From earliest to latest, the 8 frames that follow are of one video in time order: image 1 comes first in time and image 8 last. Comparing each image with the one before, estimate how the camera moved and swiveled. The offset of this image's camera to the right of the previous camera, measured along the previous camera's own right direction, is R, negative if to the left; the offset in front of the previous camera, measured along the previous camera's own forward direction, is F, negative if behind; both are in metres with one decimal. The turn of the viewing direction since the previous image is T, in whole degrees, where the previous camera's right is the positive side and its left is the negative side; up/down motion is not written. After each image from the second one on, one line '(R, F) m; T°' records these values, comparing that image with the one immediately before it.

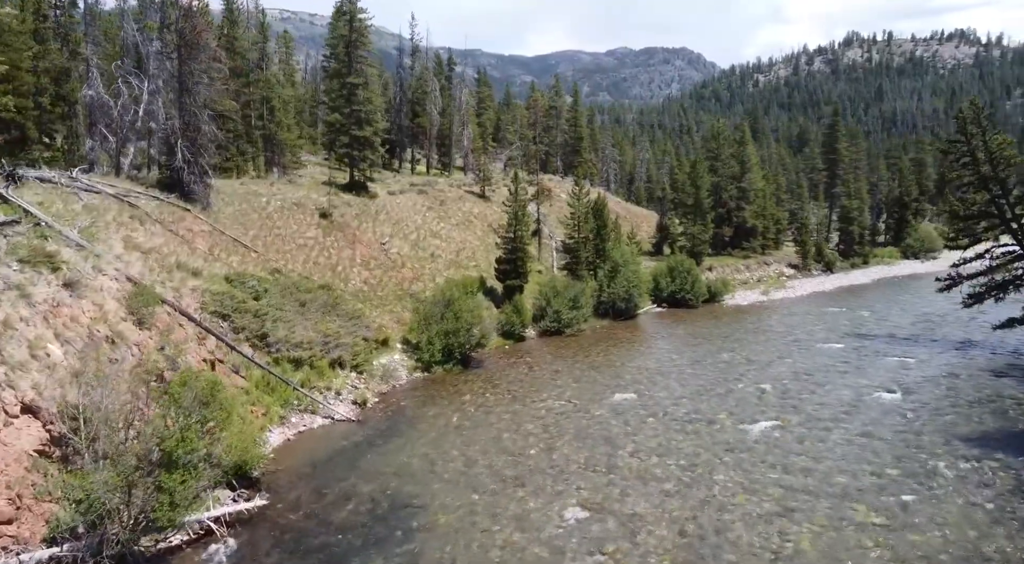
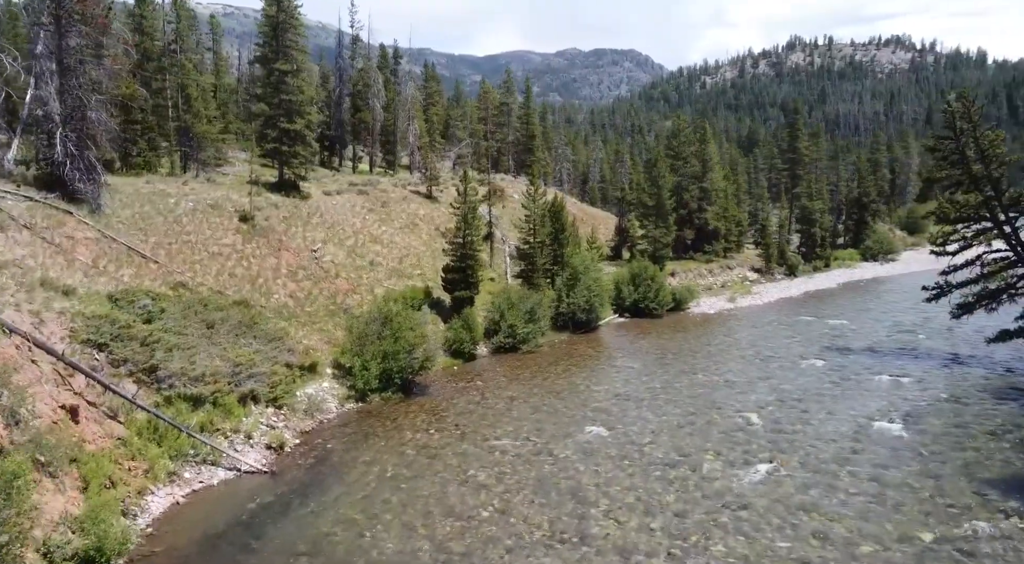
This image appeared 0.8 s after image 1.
(+0.2, +4.9) m; +4°
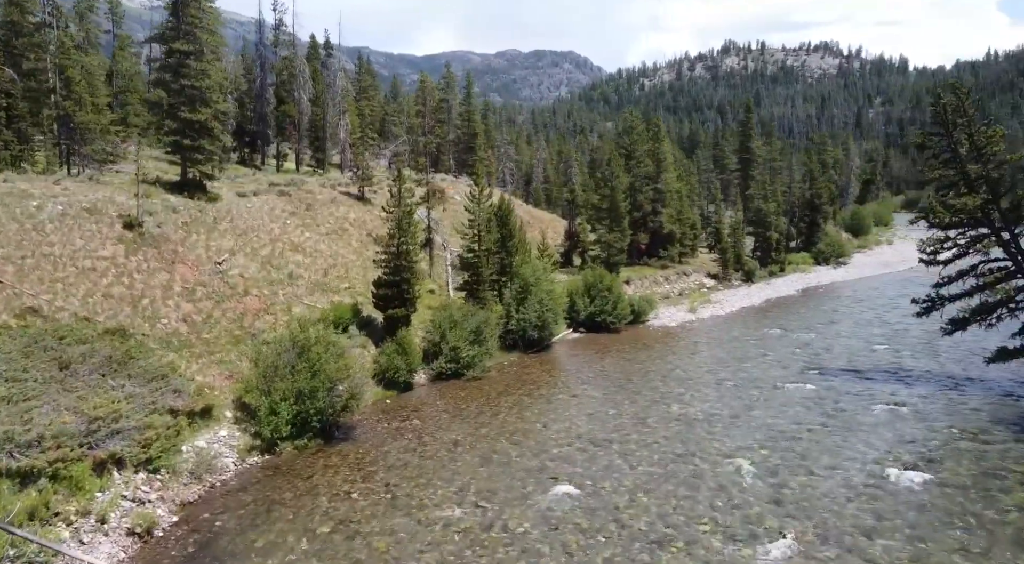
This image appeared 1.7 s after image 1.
(0.0, +5.6) m; +5°
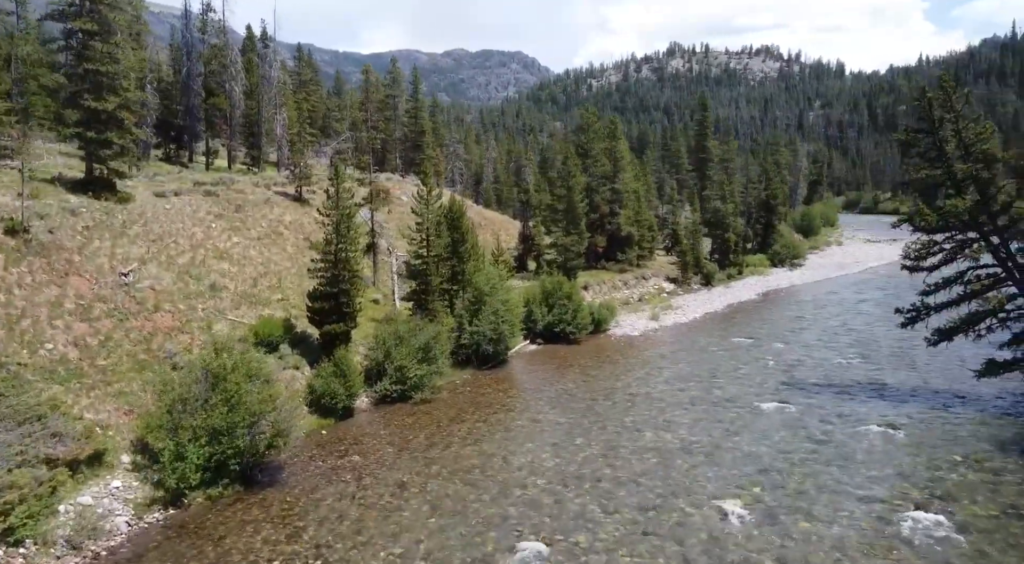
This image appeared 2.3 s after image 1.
(-0.2, +3.8) m; +4°
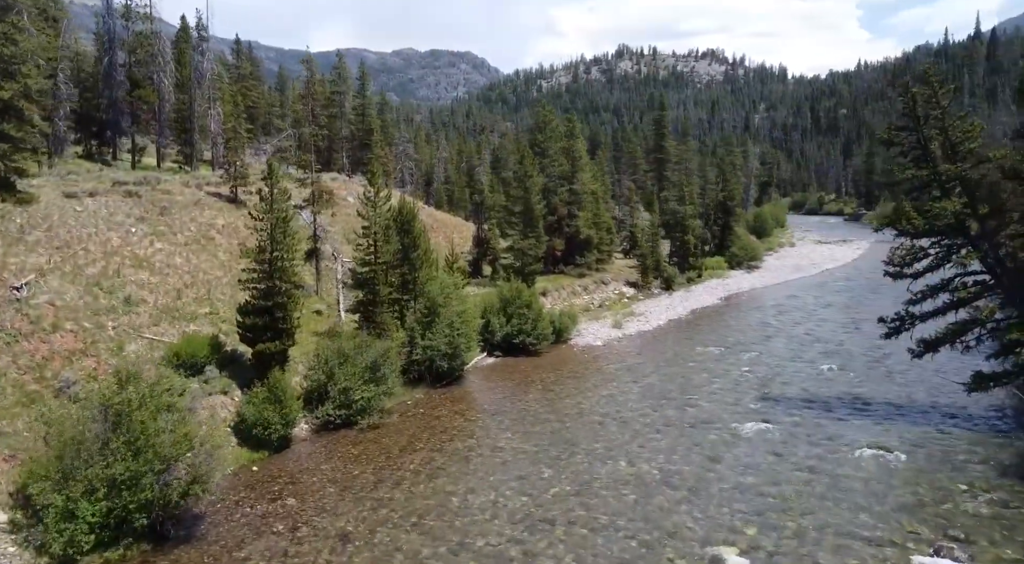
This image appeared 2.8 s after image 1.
(-0.2, +3.2) m; +4°
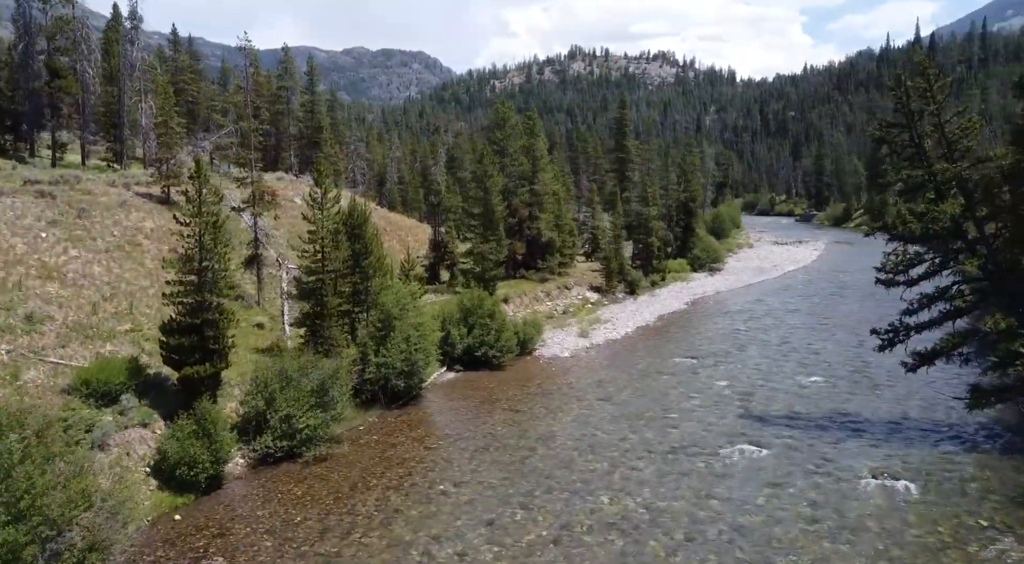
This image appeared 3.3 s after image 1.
(-0.4, +3.1) m; +4°
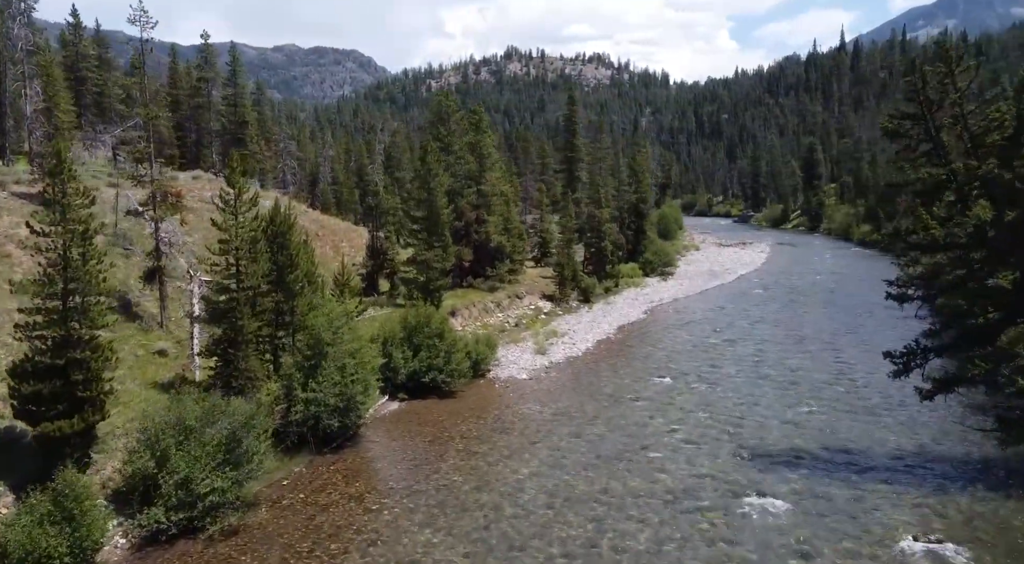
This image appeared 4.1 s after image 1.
(-0.6, +5.0) m; +5°
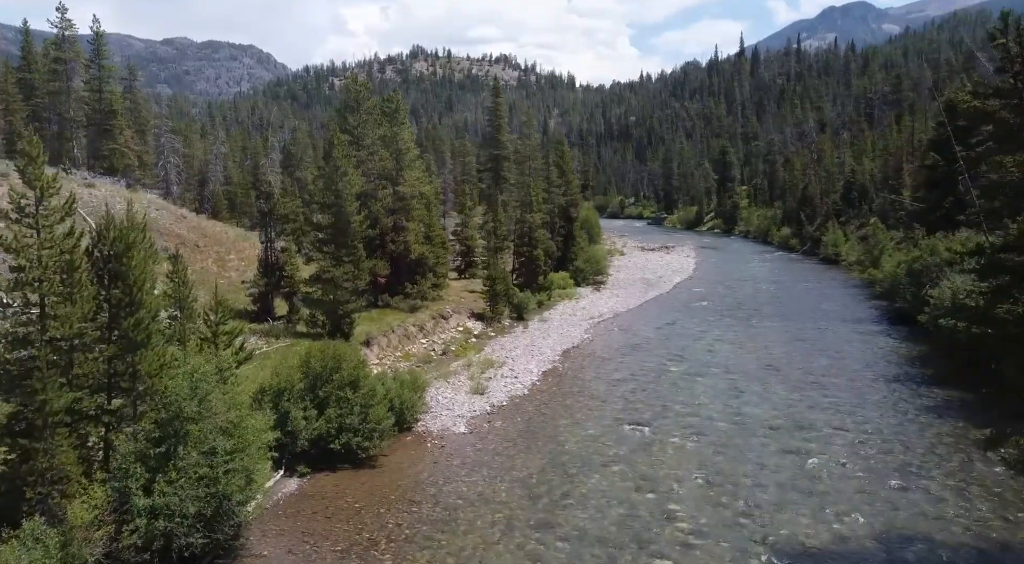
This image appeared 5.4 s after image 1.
(-1.0, +8.1) m; +7°
